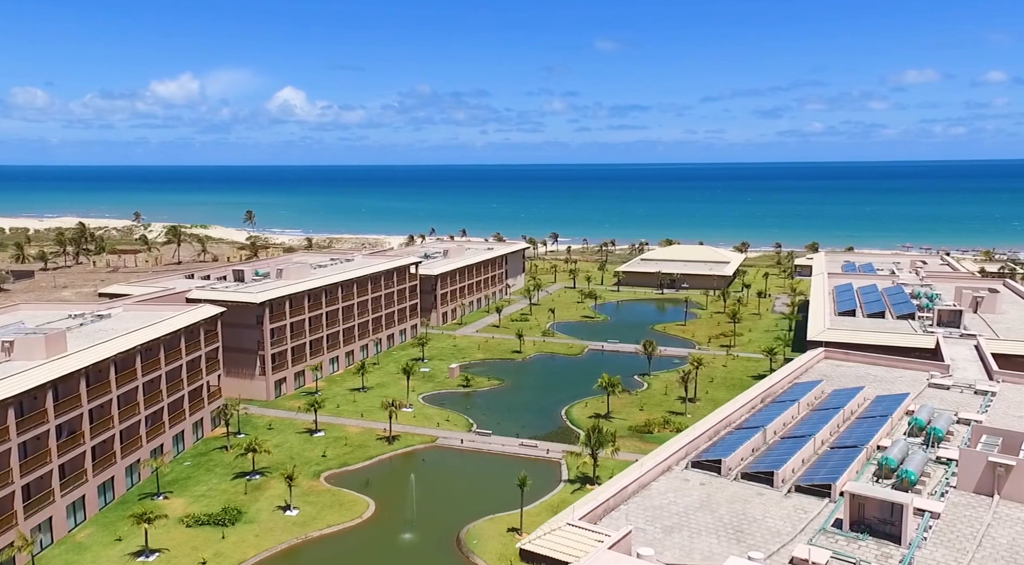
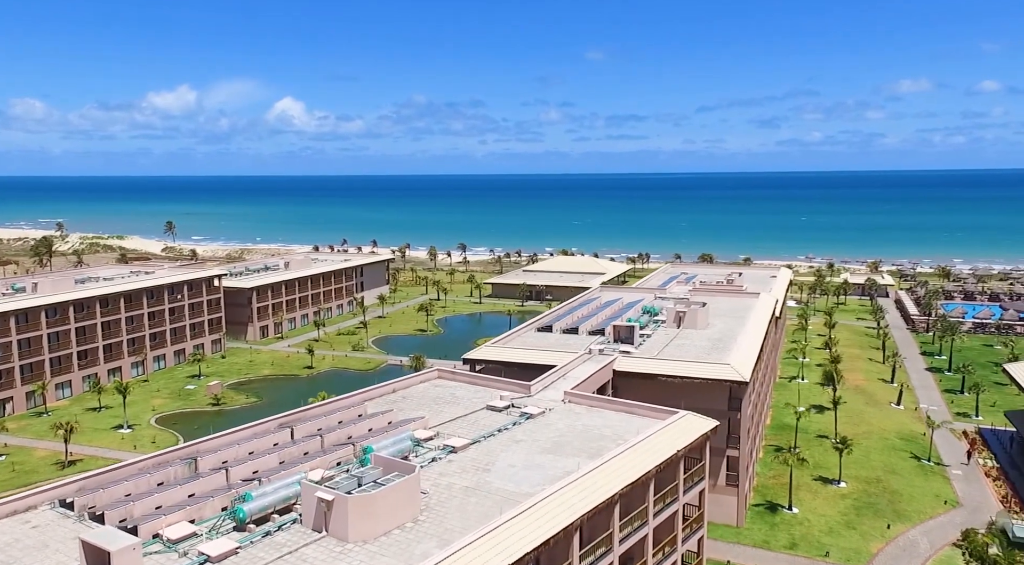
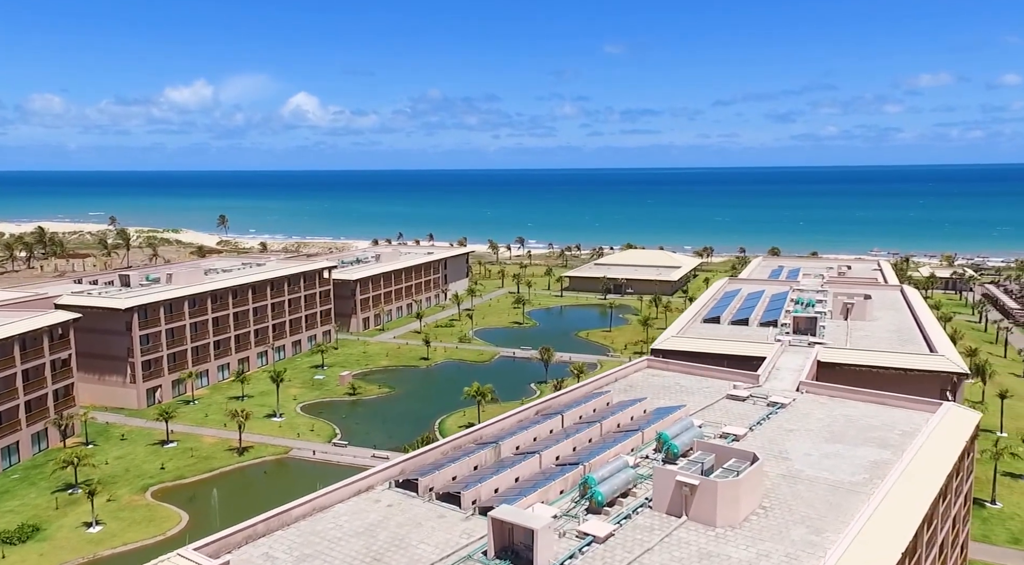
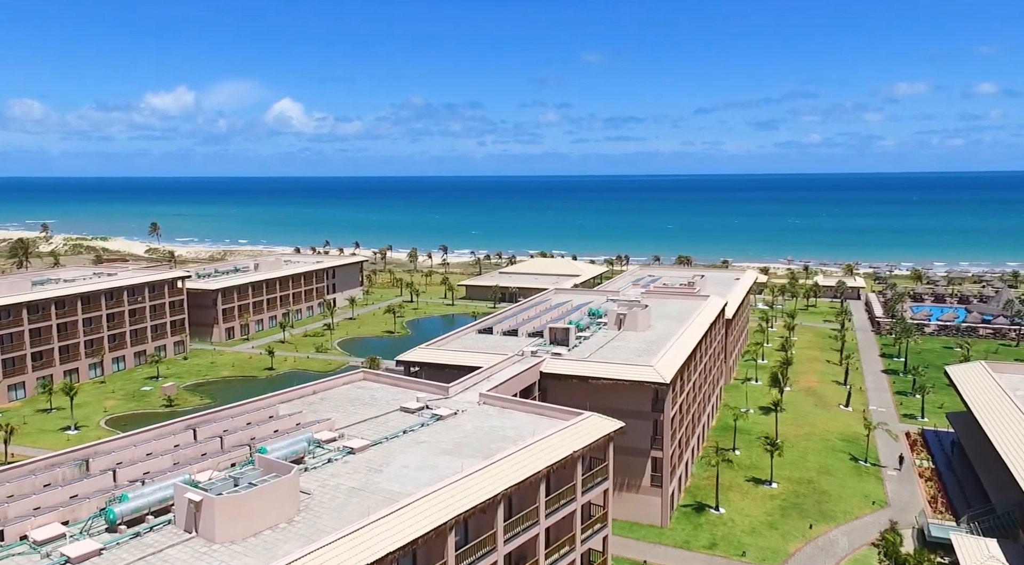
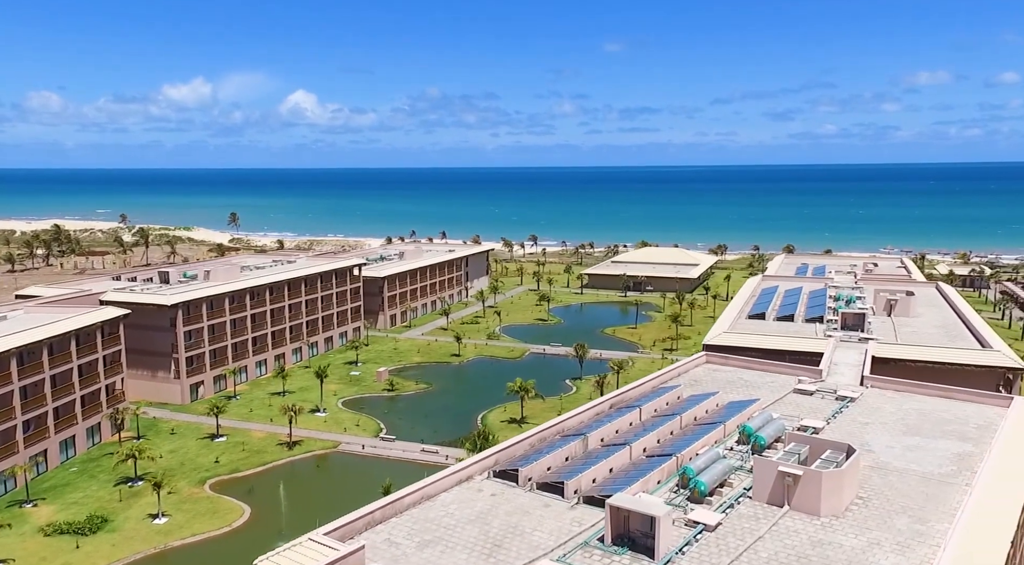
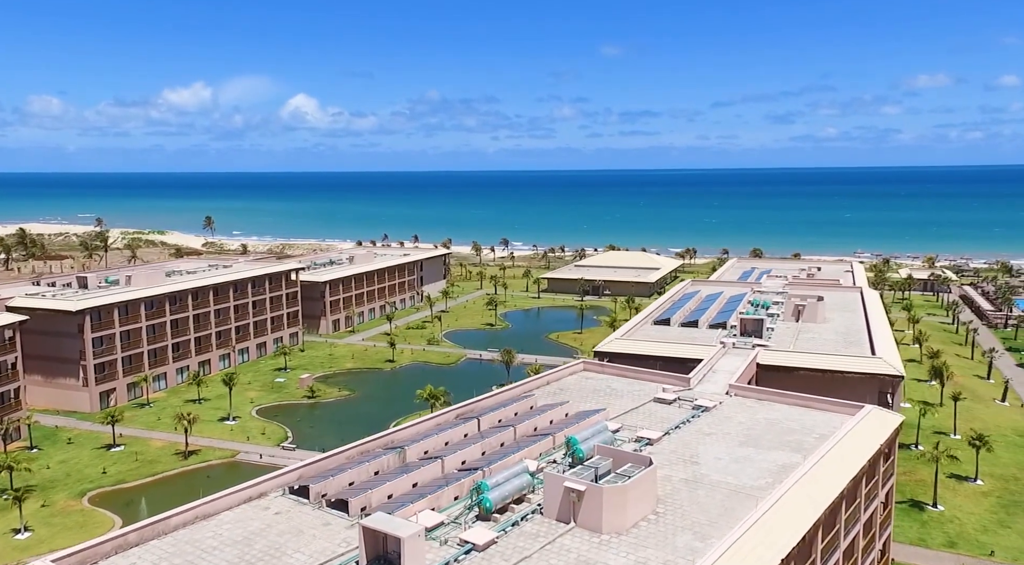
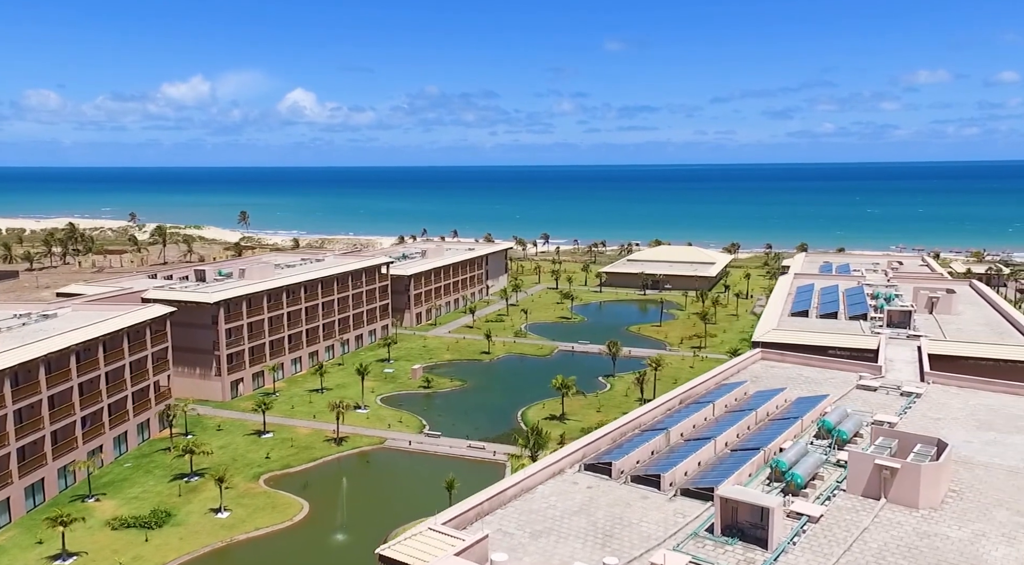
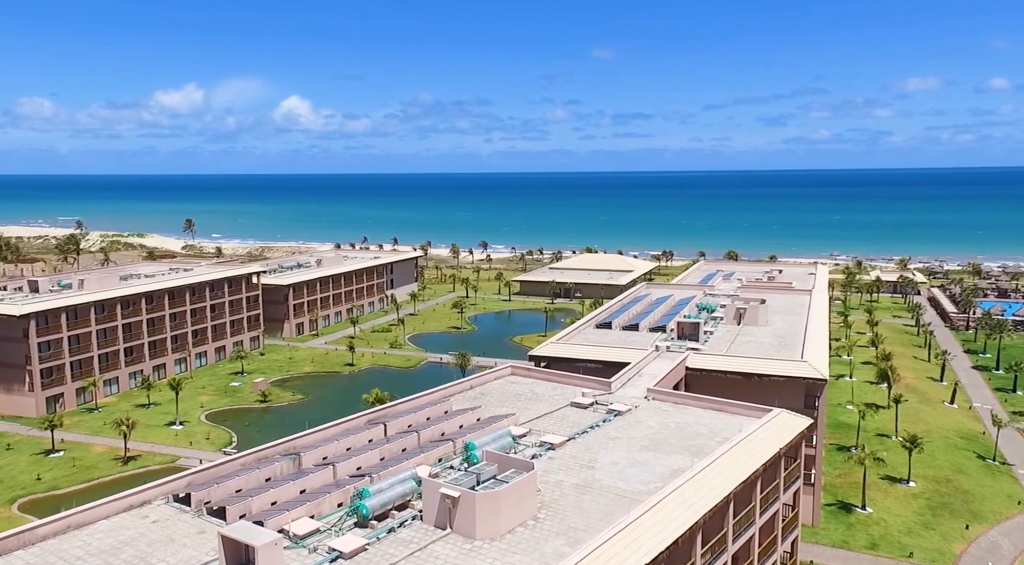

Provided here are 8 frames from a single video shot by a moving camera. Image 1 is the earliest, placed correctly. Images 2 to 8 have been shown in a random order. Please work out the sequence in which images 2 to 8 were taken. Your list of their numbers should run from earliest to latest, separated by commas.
7, 5, 3, 6, 8, 2, 4
